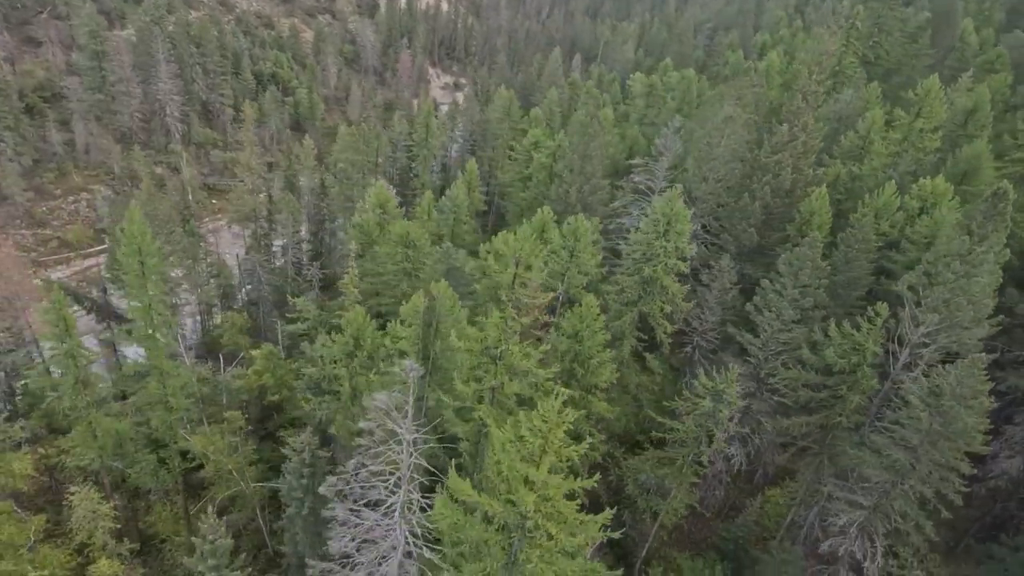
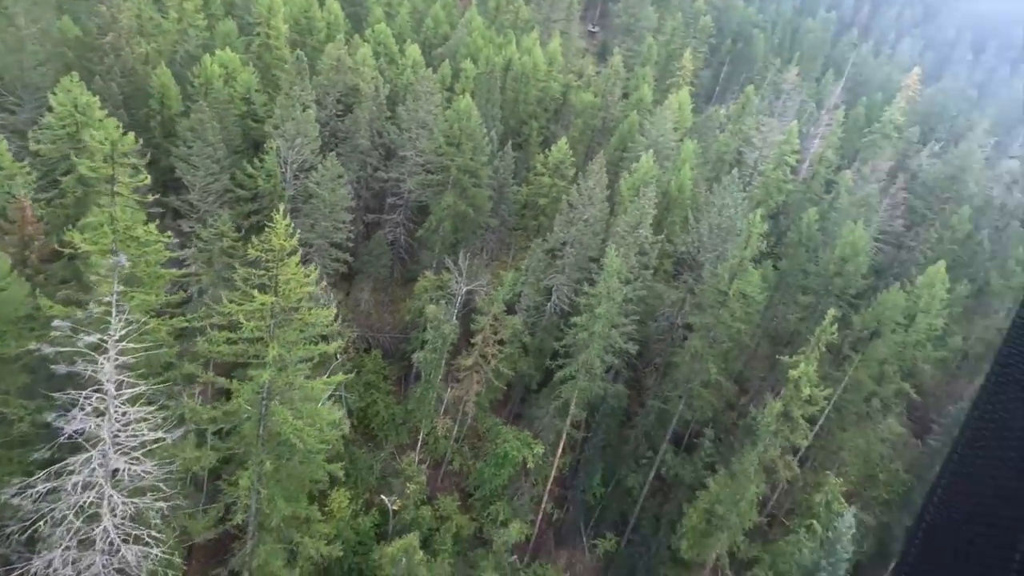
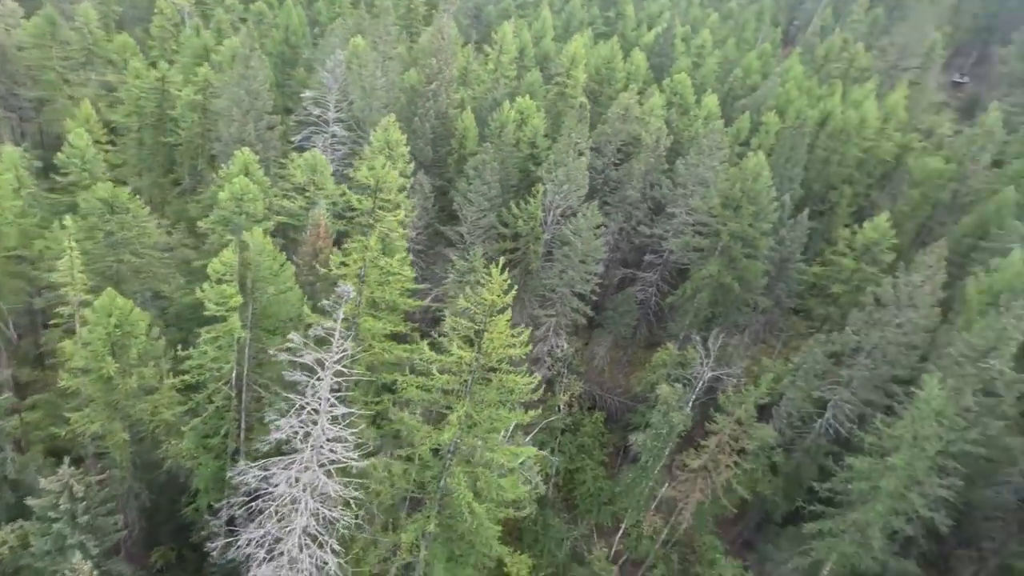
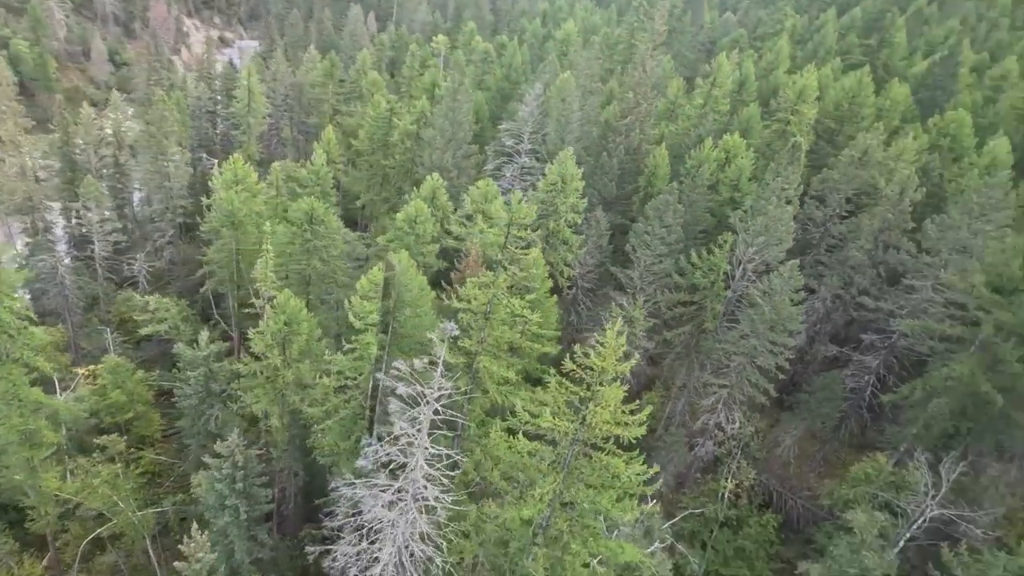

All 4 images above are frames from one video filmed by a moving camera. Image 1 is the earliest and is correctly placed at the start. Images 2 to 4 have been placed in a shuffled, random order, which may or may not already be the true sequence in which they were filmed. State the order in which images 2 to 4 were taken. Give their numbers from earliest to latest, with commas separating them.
4, 3, 2
